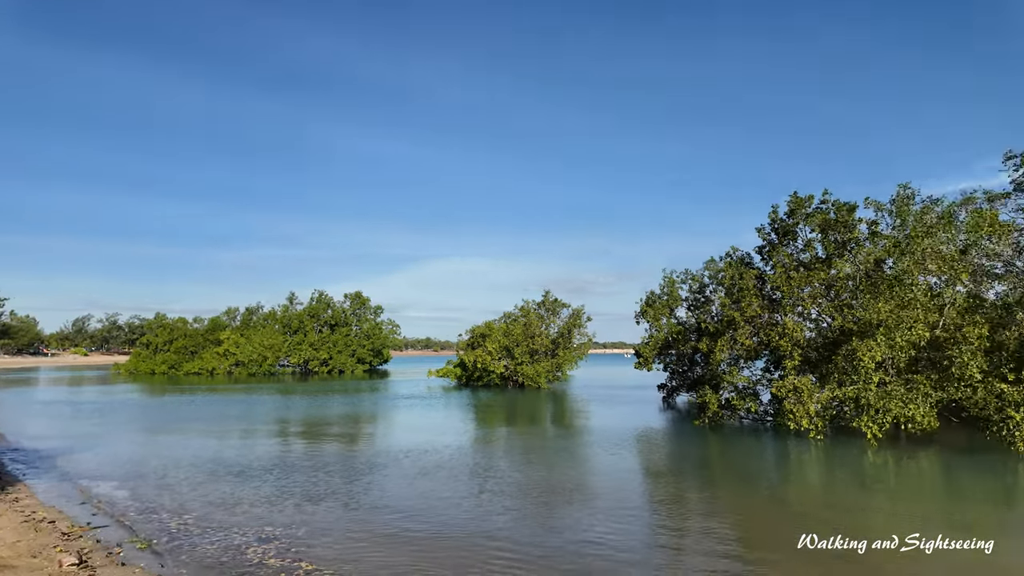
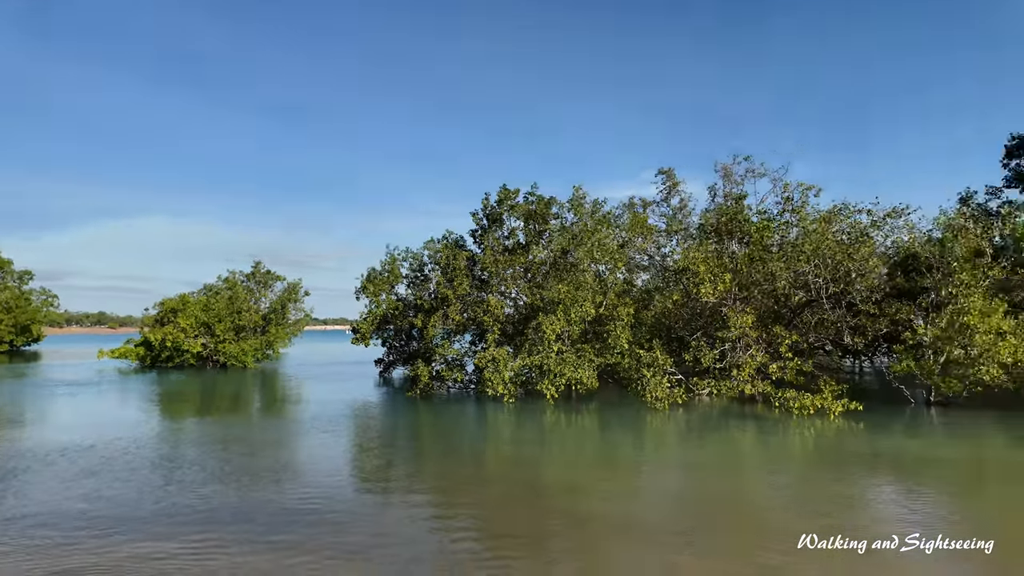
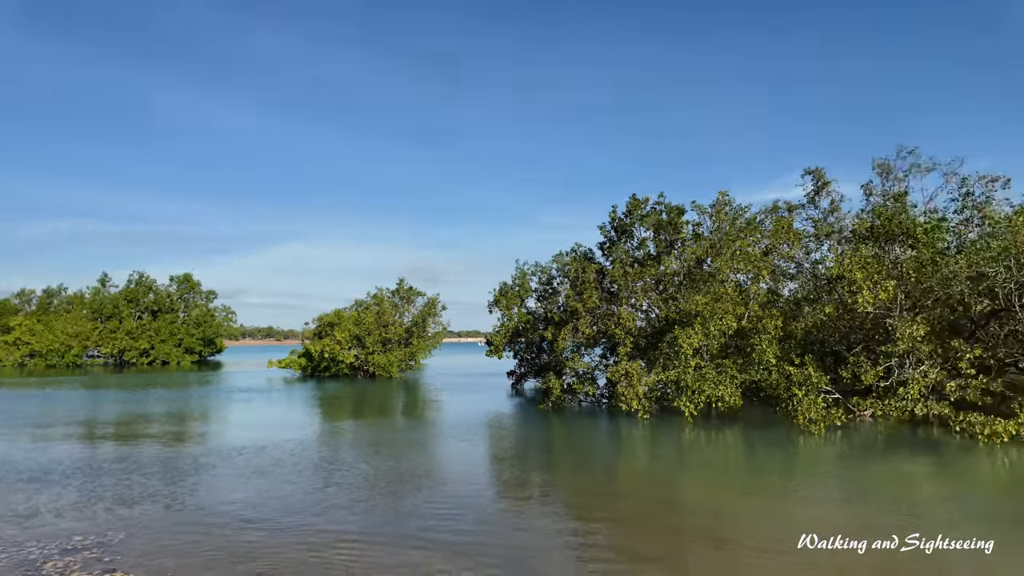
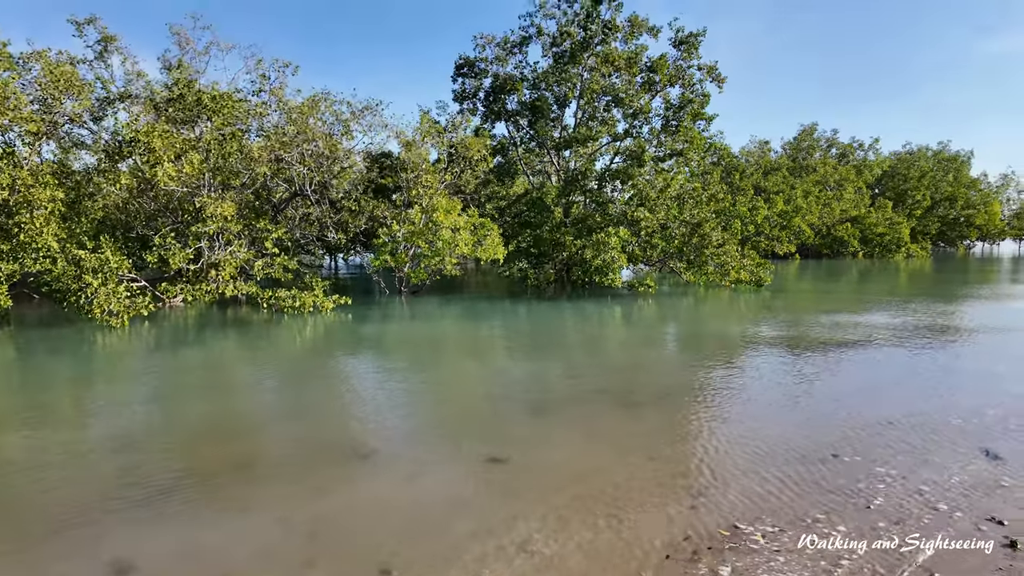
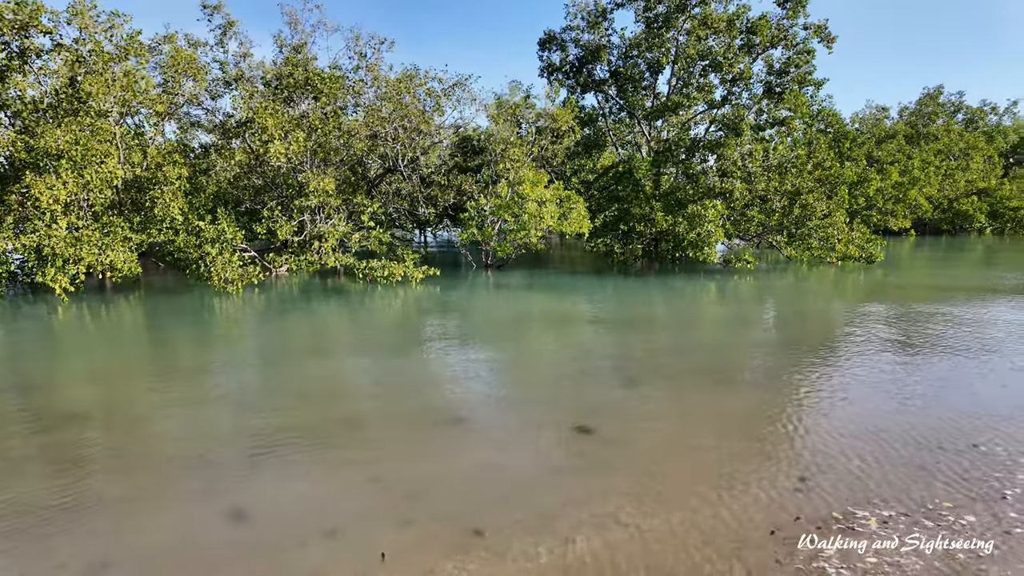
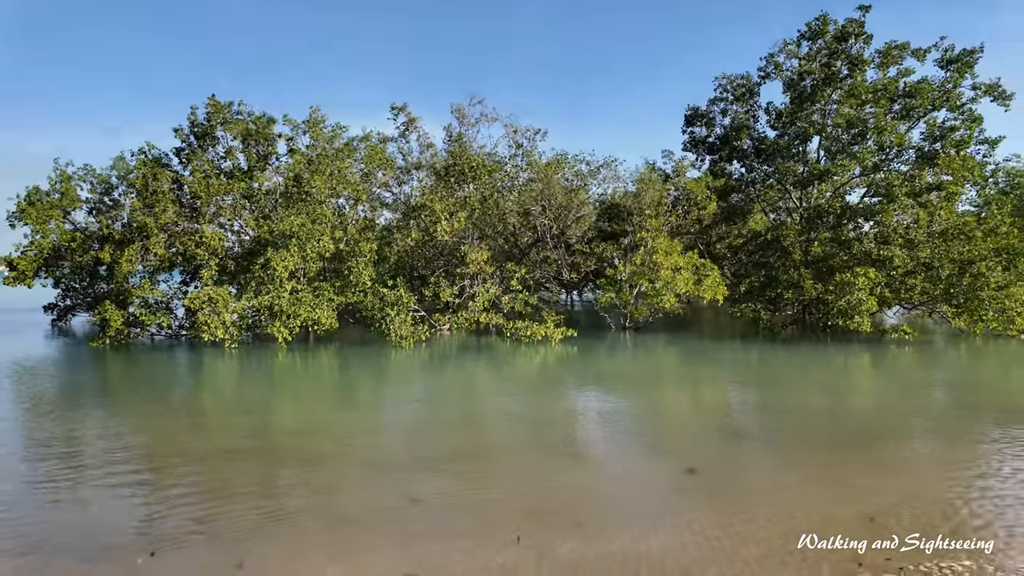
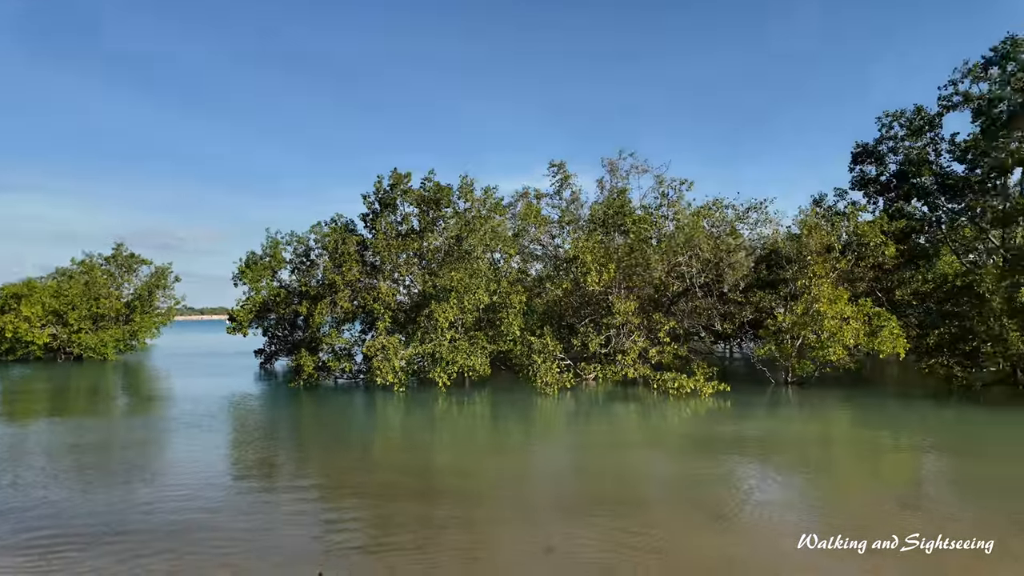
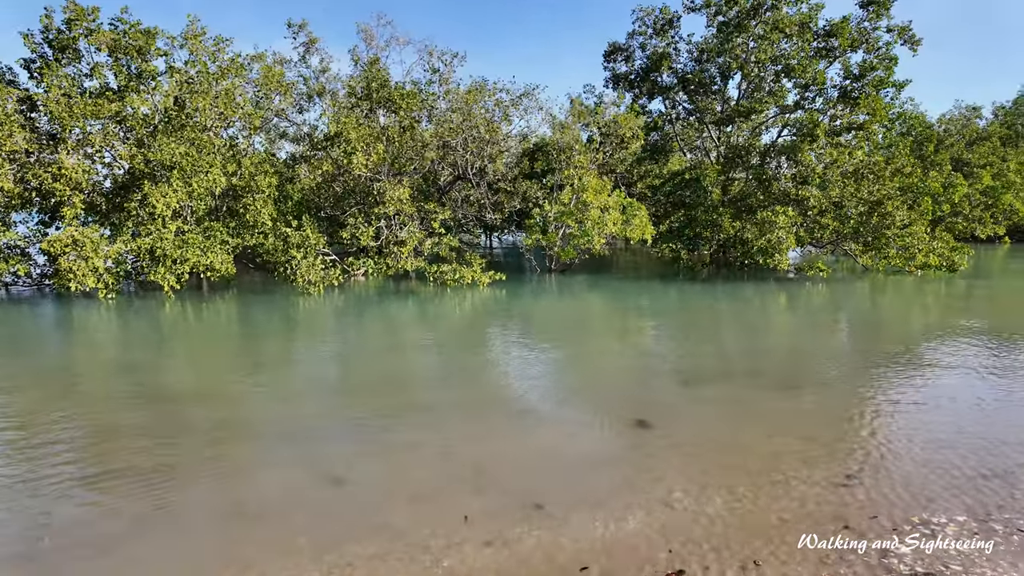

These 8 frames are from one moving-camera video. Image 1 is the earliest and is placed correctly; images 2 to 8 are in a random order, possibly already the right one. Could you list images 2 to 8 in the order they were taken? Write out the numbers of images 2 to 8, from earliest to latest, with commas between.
3, 2, 7, 6, 8, 5, 4
